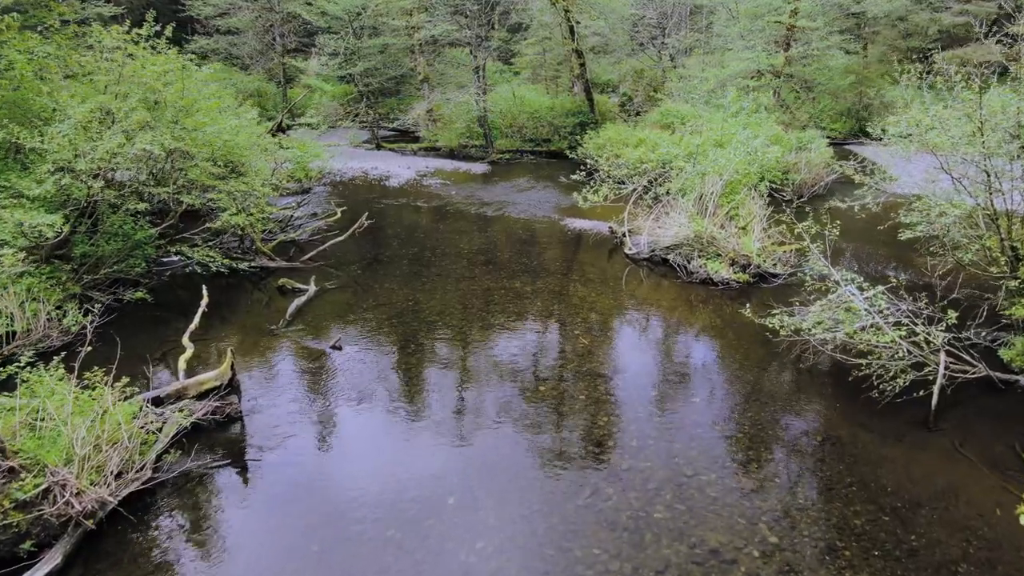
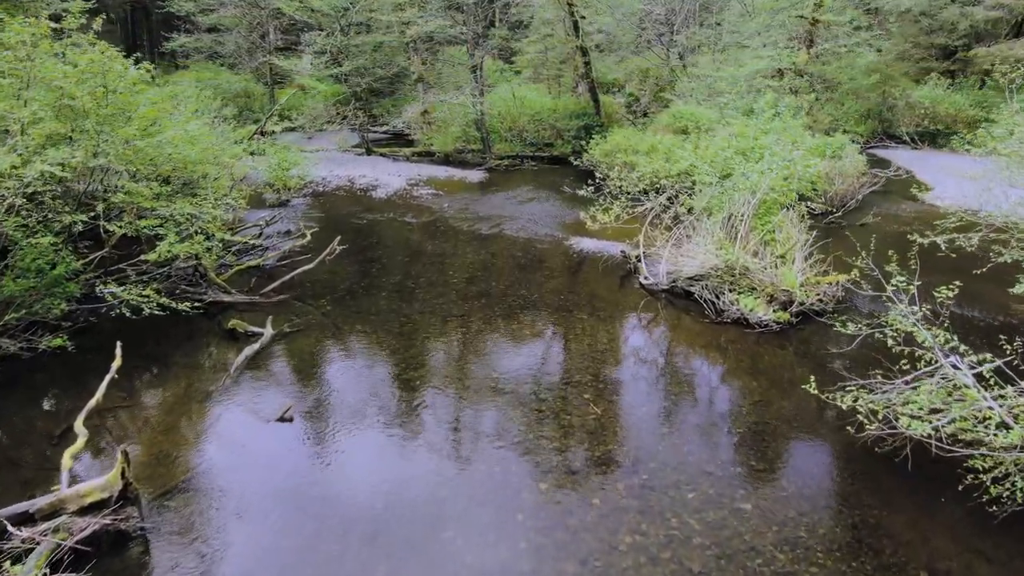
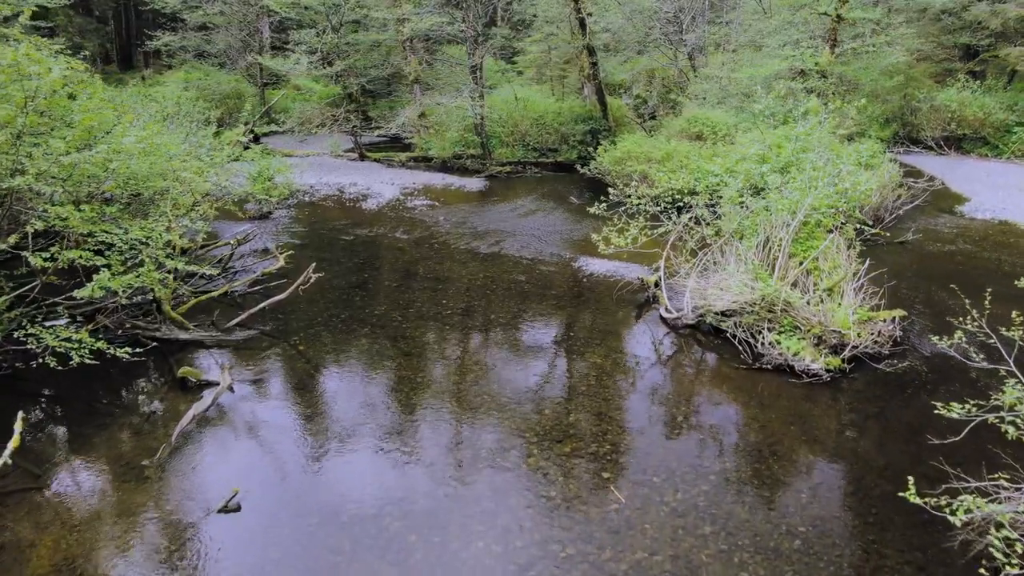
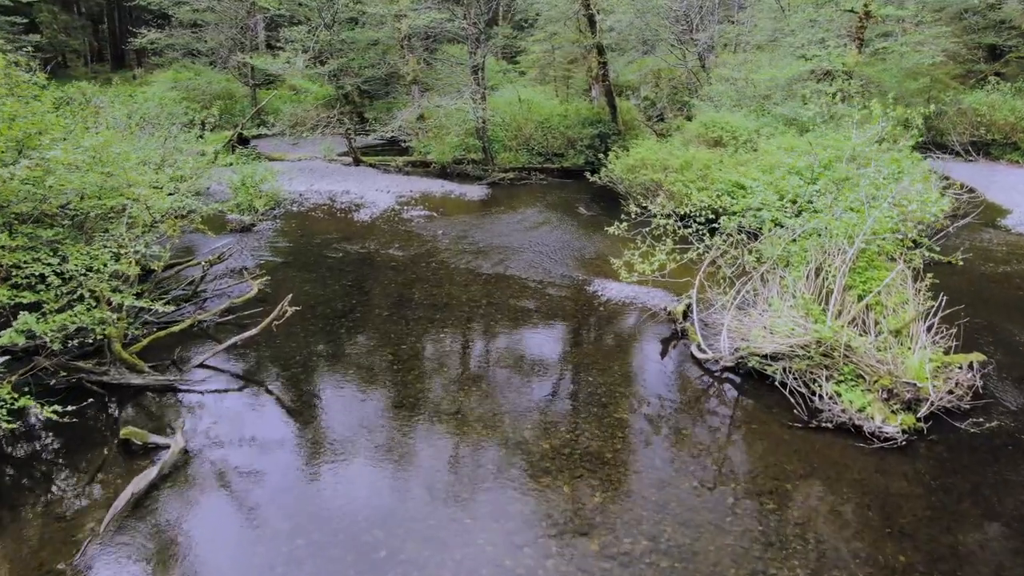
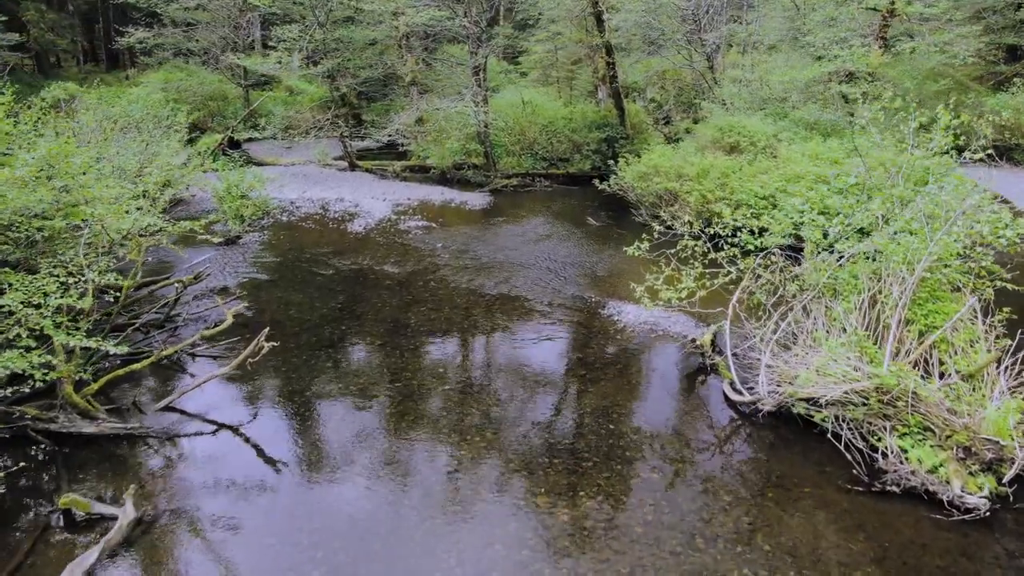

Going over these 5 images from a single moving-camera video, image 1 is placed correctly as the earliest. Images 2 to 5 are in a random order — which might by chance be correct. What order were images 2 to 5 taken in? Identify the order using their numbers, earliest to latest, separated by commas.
2, 3, 4, 5
